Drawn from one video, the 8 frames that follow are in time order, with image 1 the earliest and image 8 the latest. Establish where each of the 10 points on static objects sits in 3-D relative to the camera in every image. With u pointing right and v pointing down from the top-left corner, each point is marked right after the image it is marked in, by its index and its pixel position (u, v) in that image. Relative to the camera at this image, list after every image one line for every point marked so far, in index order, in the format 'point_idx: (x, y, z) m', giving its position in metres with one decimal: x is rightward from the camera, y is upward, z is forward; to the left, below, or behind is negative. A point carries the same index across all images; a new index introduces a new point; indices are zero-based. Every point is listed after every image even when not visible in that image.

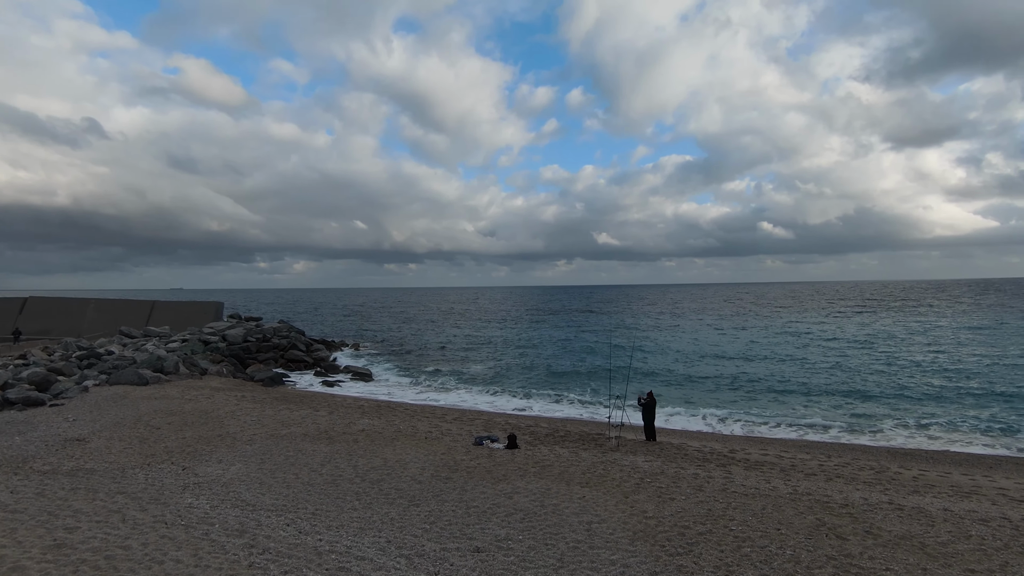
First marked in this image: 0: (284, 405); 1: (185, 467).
0: (-7.2, -3.8, +17.1) m
1: (-6.8, -3.8, +11.2) m
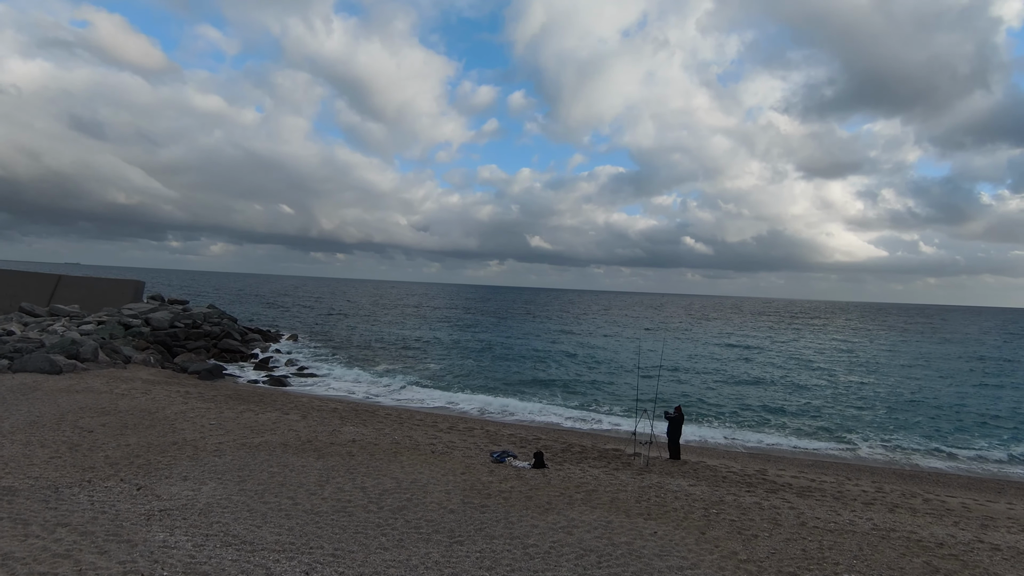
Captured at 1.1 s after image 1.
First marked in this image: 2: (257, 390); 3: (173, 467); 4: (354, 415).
0: (-7.3, -3.2, +14.7) m
1: (-6.2, -3.3, +8.9) m
2: (-9.0, -3.6, +19.0) m
3: (-6.2, -3.3, +9.7) m
4: (-4.3, -3.5, +14.6) m
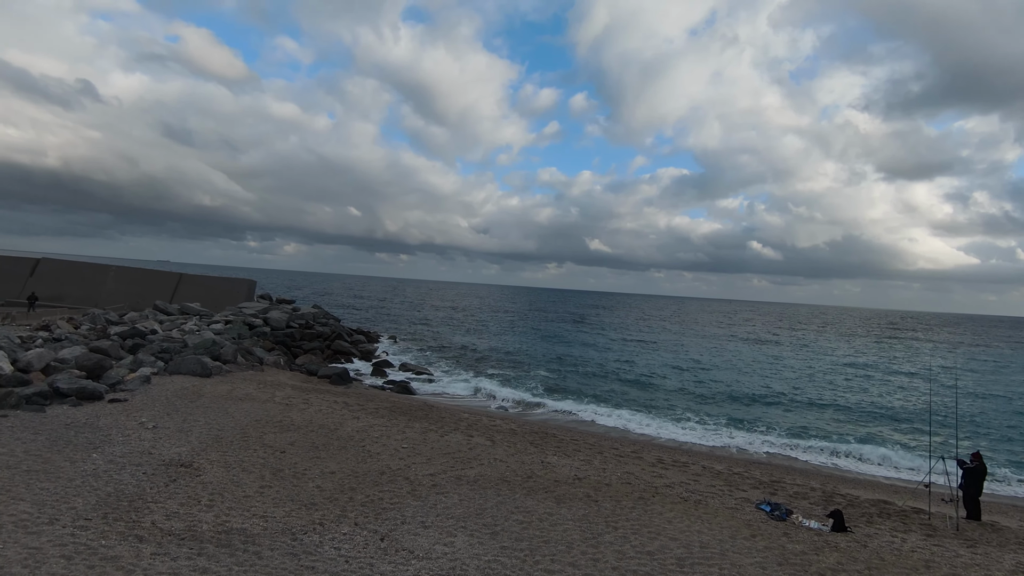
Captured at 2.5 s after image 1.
0: (-2.3, -3.4, +13.3) m
1: (-1.8, -3.4, +7.3) m
2: (-3.5, -3.7, +17.7) m
3: (-1.7, -3.4, +8.2) m
4: (+0.7, -3.6, +12.8) m
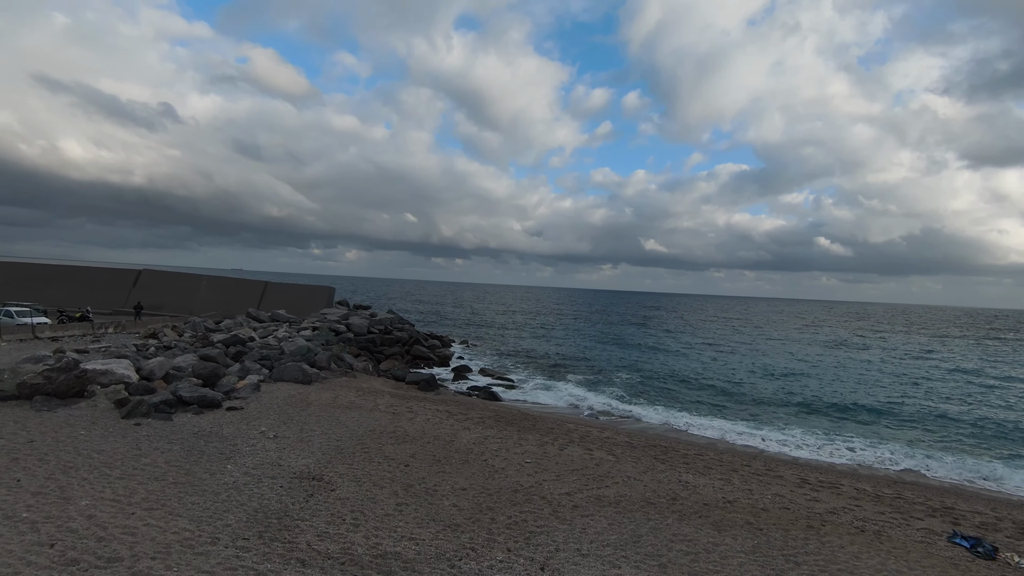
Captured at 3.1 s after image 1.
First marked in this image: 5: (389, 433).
0: (+0.5, -3.5, +12.7) m
1: (+0.4, -3.5, +6.8) m
2: (-0.3, -3.9, +17.3) m
3: (+0.6, -3.5, +7.6) m
4: (+3.4, -3.7, +12.0) m
5: (-2.8, -3.3, +12.0) m
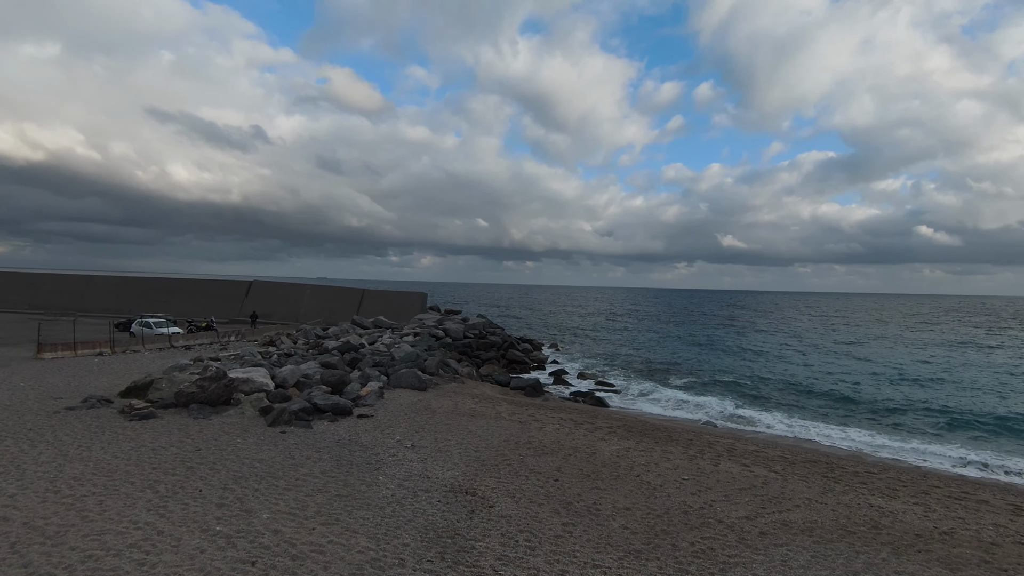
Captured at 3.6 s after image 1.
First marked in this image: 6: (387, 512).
0: (+3.6, -3.5, +11.9) m
1: (+2.7, -3.5, +6.0) m
2: (+3.4, -4.0, +16.4) m
3: (+3.0, -3.5, +6.8) m
4: (+6.4, -3.7, +10.7) m
5: (+0.3, -3.4, +11.6) m
6: (-1.8, -3.3, +7.8) m
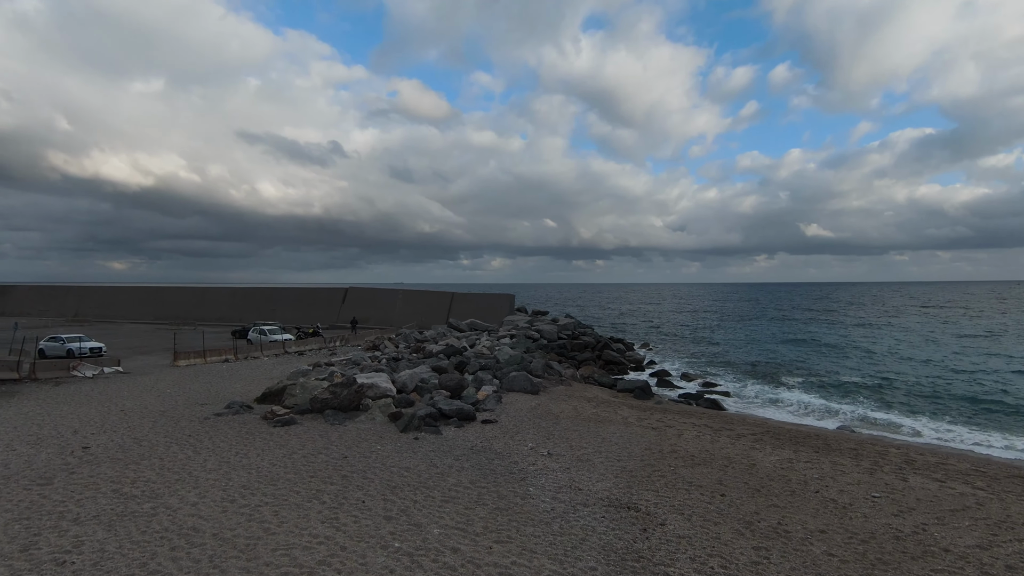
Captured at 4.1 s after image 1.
0: (+6.5, -3.4, +10.6) m
1: (+4.9, -3.4, +4.8) m
2: (+7.0, -3.8, +15.1) m
3: (+5.3, -3.4, +5.6) m
4: (+9.2, -3.4, +9.1) m
5: (+3.2, -3.3, +10.7) m
6: (+0.6, -3.3, +7.3) m
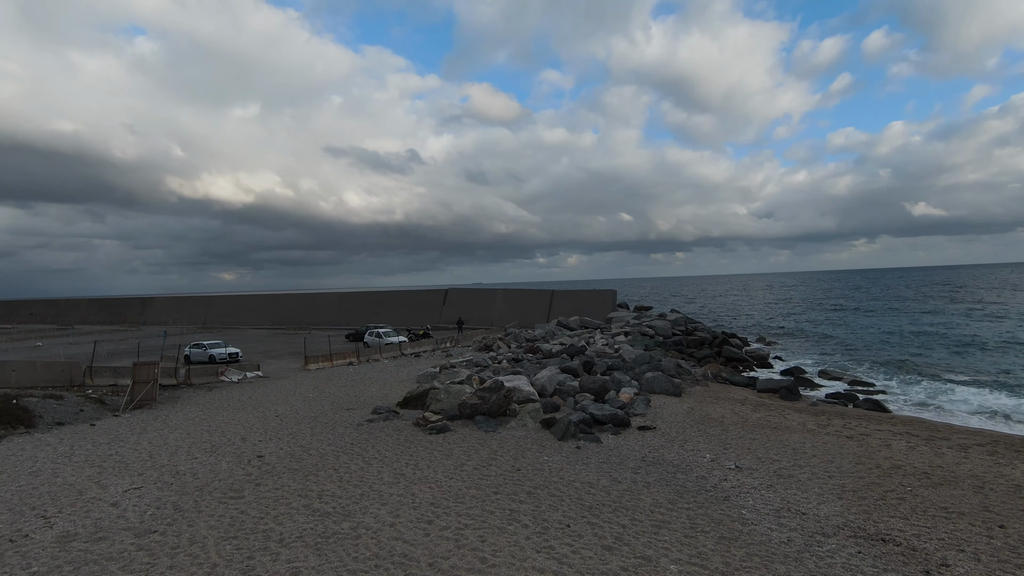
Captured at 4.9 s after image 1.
0: (+9.7, -3.0, +8.4) m
1: (+7.2, -3.1, +3.0) m
2: (+10.8, -3.4, +12.8) m
3: (+7.7, -3.1, +3.7) m
4: (+12.1, -3.0, +6.5) m
5: (+6.4, -3.1, +9.1) m
6: (+3.4, -3.1, +6.0) m
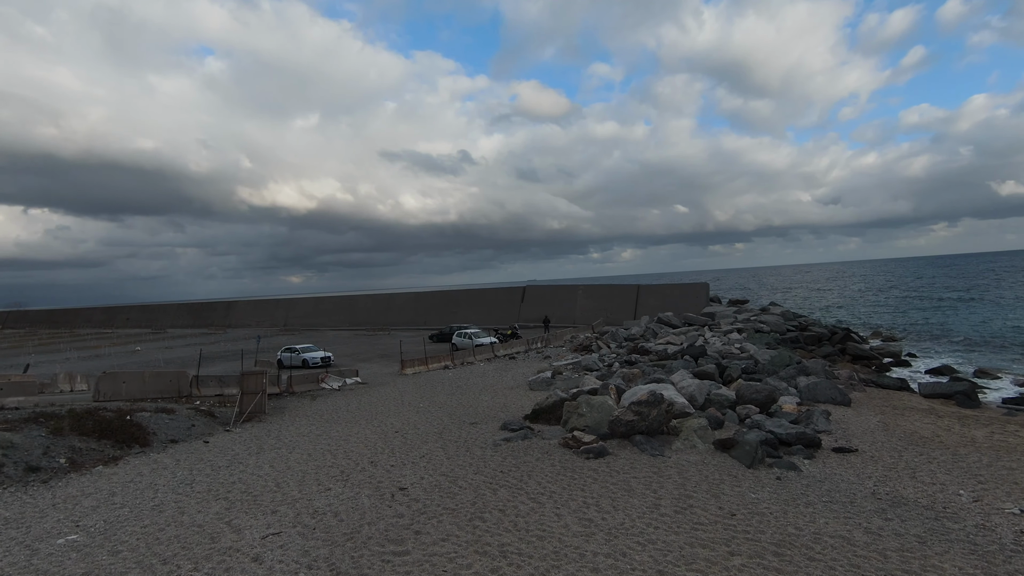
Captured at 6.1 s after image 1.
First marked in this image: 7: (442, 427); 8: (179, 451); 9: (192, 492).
0: (+12.4, -2.7, +5.4) m
1: (+9.4, -2.9, +0.2) m
2: (+14.0, -3.0, +9.7) m
3: (+9.9, -2.8, +0.9) m
4: (+14.6, -2.6, +3.2) m
5: (+9.2, -2.8, +6.4) m
6: (+5.8, -3.0, +3.6) m
7: (-1.6, -3.1, +12.0) m
8: (-6.7, -3.3, +10.7) m
9: (-5.1, -3.2, +8.5) m
